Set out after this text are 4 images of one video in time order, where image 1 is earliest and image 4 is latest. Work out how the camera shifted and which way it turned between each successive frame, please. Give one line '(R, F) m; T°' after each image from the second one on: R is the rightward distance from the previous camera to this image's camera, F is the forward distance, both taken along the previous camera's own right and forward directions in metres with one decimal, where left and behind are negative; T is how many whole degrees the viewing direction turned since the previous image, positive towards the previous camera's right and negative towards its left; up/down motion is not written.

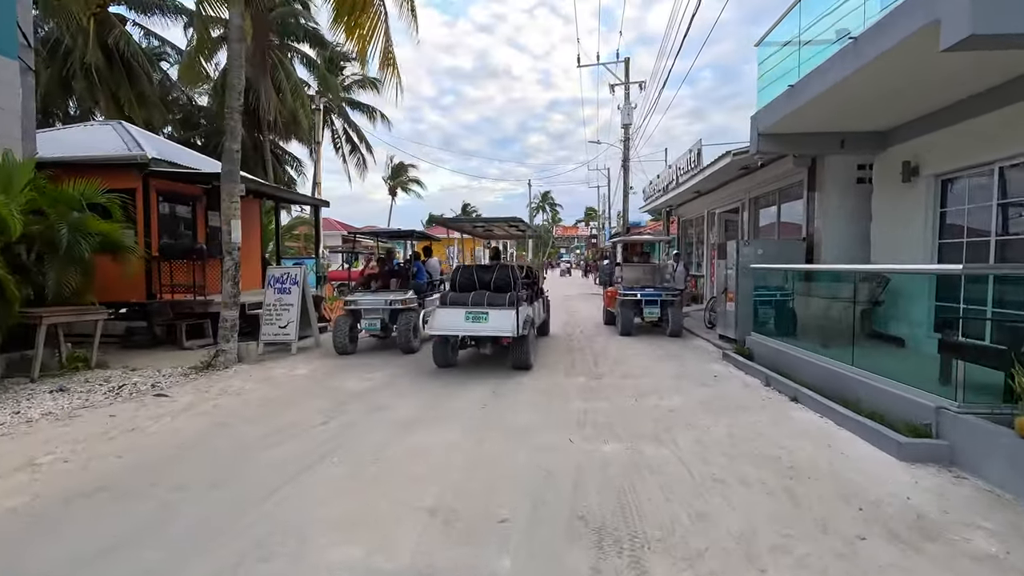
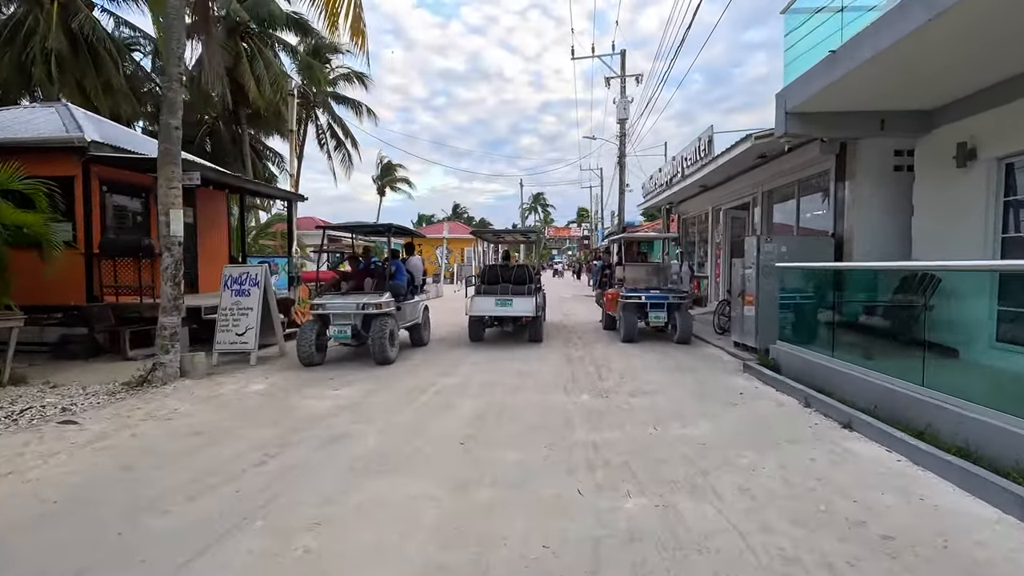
(0.0, +1.2) m; +1°
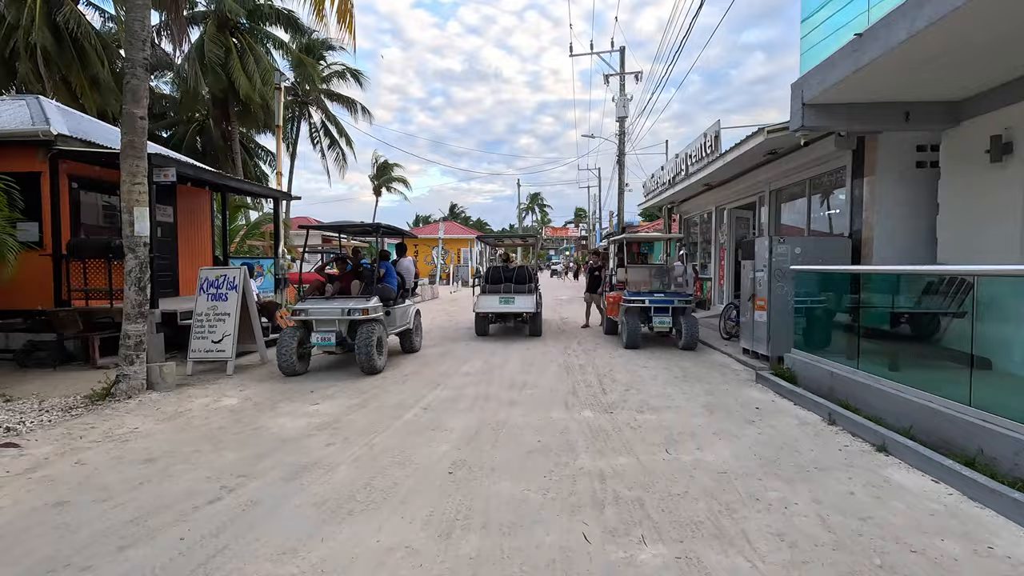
(0.0, +0.6) m; 0°
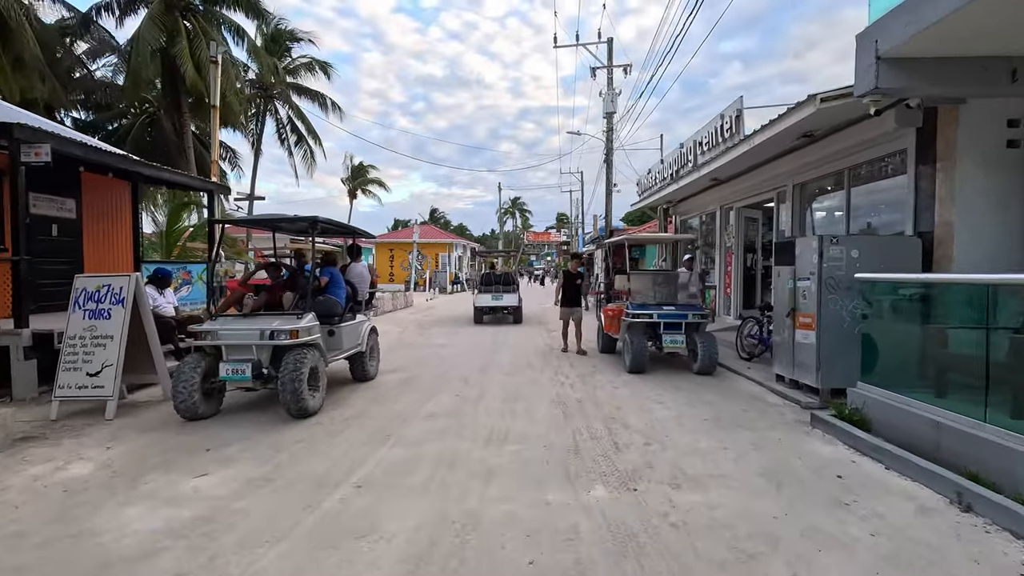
(0.0, +1.9) m; +2°
